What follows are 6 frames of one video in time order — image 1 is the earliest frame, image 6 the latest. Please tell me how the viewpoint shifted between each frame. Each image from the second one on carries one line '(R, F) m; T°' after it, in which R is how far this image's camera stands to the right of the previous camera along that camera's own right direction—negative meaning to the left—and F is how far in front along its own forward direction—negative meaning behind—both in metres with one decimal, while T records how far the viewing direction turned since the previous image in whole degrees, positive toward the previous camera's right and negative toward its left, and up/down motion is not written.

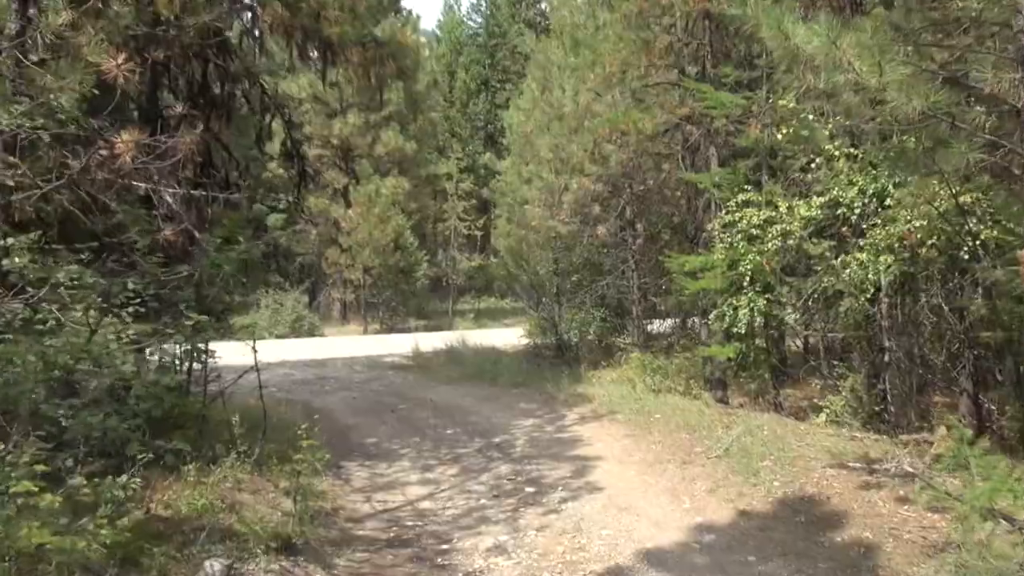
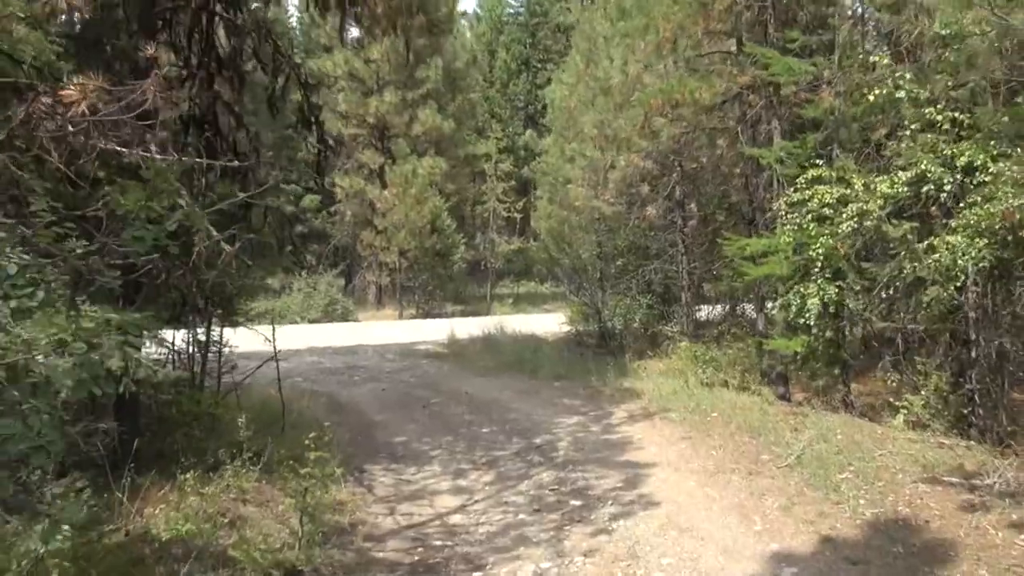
(0.0, +0.8) m; -2°
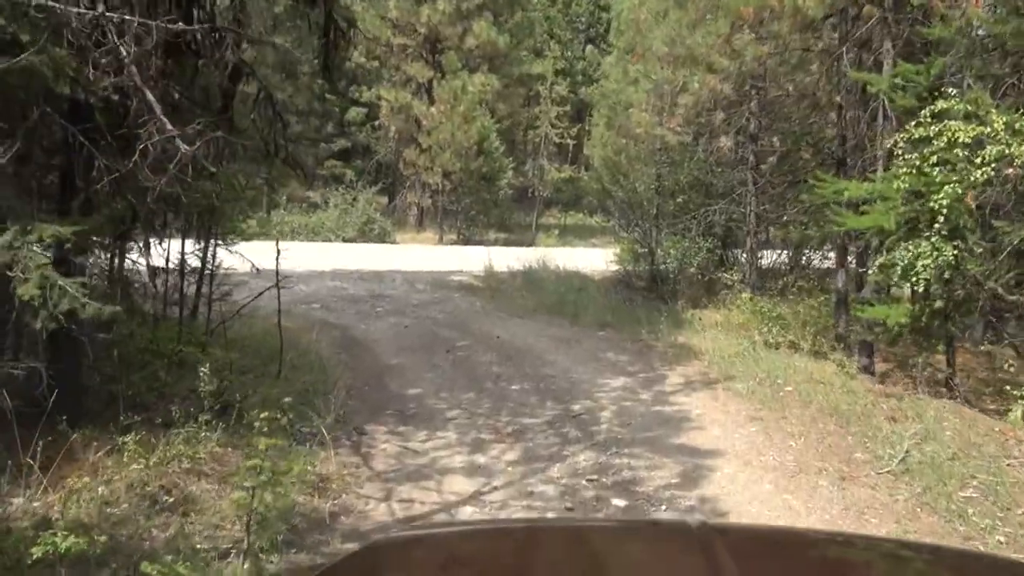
(0.0, +1.3) m; -3°
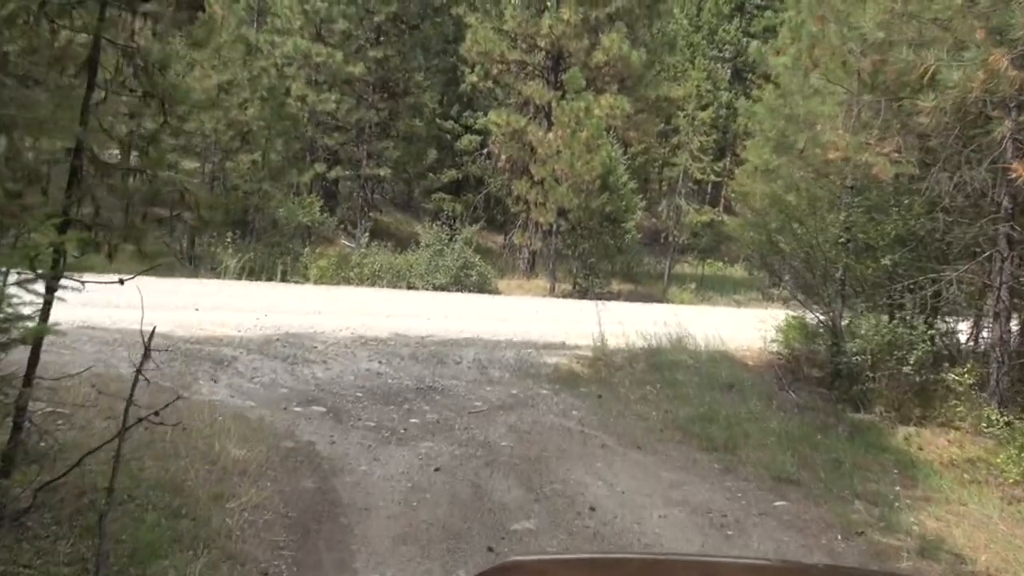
(+0.1, +3.9) m; -8°
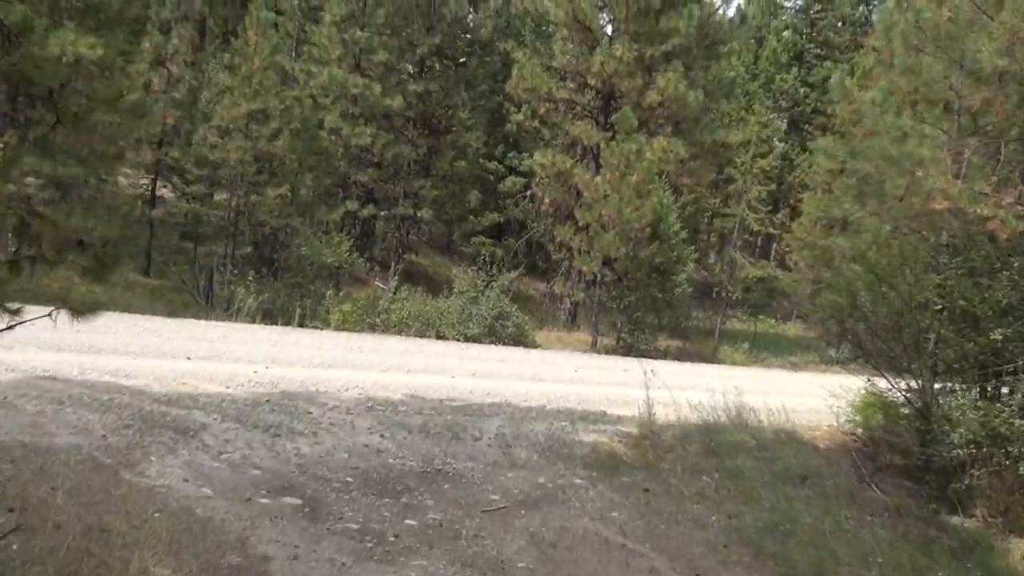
(+0.1, +1.4) m; -3°
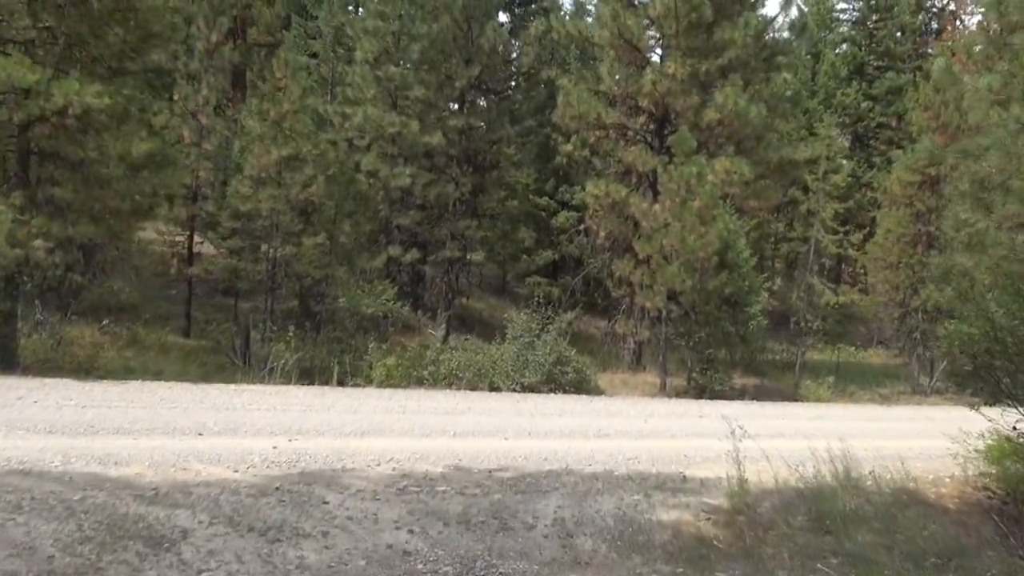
(+0.1, +1.3) m; -4°
